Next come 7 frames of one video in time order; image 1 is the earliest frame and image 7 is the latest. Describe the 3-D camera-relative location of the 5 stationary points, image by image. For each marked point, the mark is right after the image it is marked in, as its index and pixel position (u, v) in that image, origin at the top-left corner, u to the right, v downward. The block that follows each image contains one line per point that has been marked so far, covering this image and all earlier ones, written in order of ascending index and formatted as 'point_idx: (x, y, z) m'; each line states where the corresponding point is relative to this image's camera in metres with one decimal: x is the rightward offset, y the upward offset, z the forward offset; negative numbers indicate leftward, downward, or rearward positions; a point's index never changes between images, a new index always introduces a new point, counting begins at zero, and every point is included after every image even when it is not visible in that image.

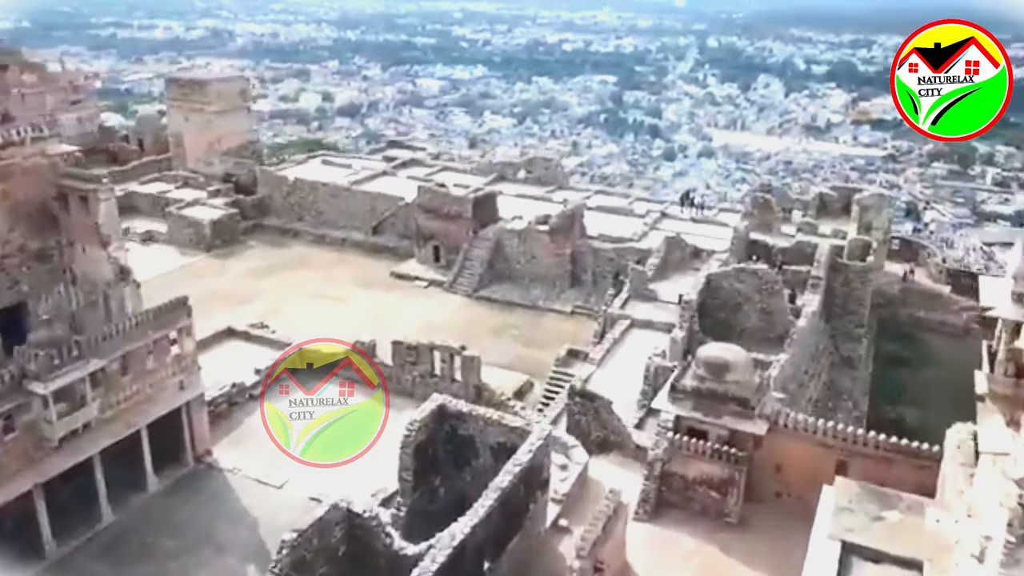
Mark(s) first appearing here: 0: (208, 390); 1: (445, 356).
0: (-6.5, -2.2, +16.3) m
1: (-1.5, -1.5, +16.9) m
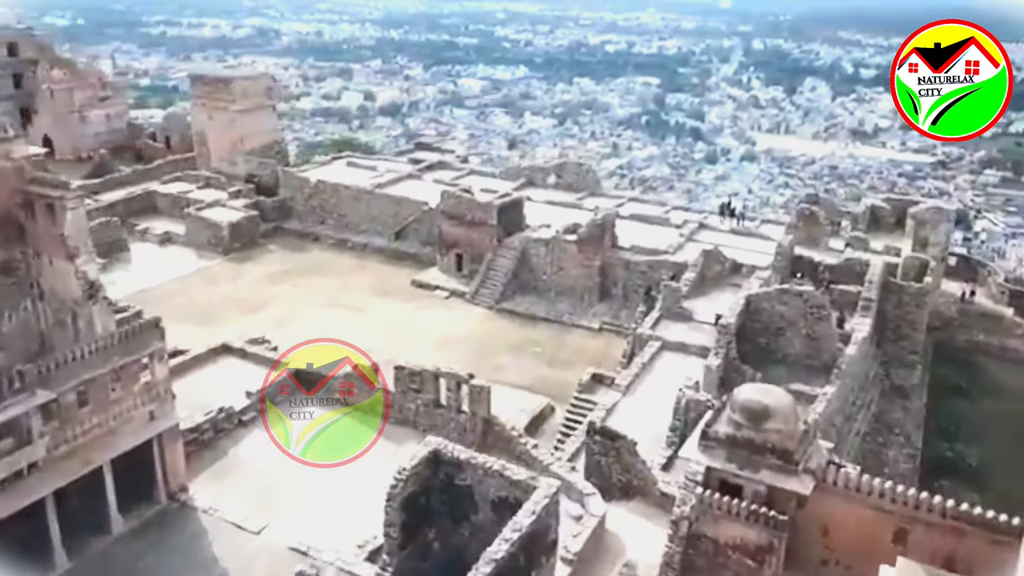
0: (-6.3, -2.5, +15.0) m
1: (-1.2, -2.0, +15.3) m
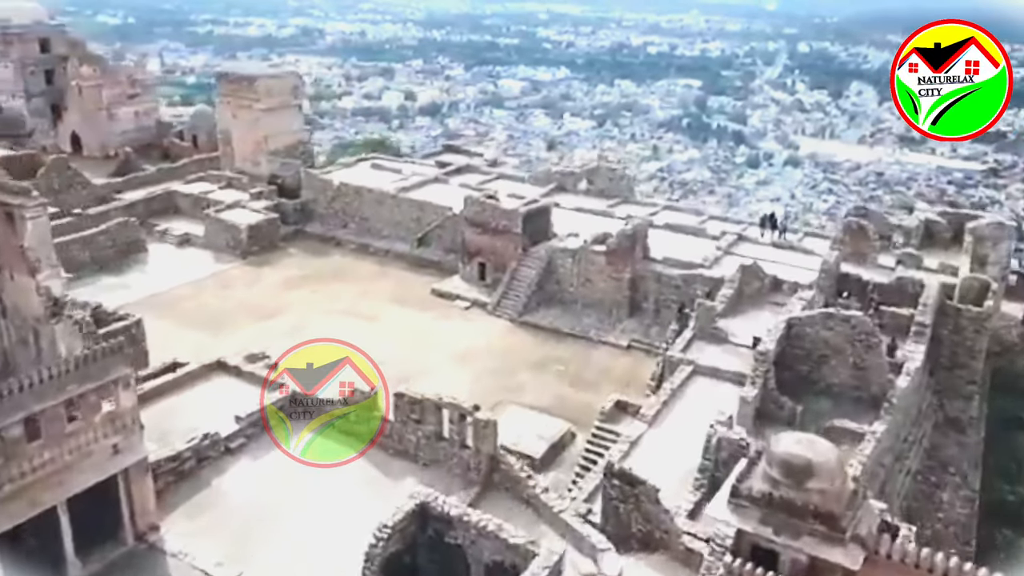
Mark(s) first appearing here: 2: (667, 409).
0: (-6.1, -2.8, +13.8) m
1: (-1.0, -2.3, +13.8) m
2: (+3.8, -3.0, +18.7) m
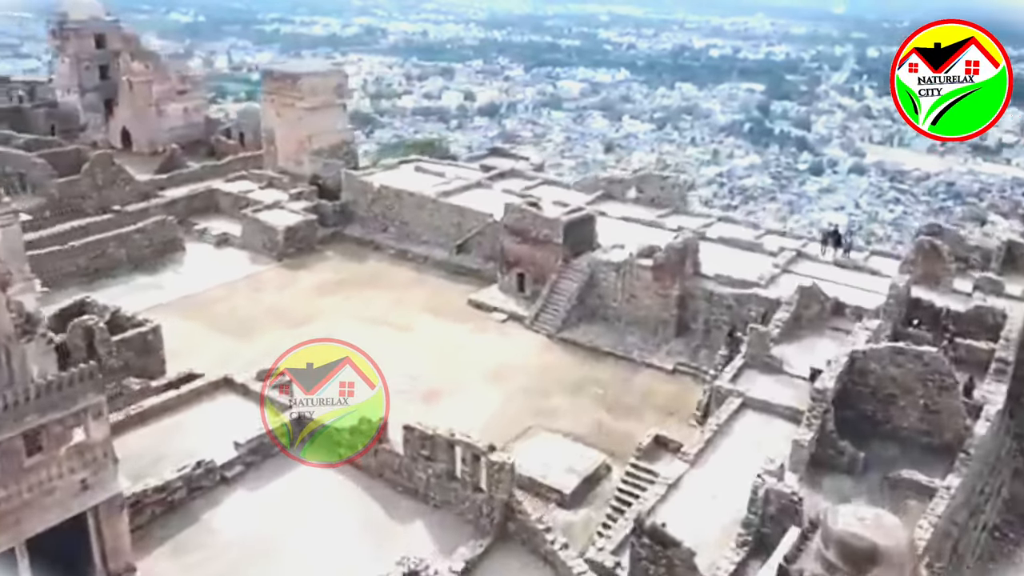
0: (-5.8, -3.0, +12.7) m
1: (-0.7, -2.7, +12.4) m
2: (+4.4, -3.5, +17.0) m
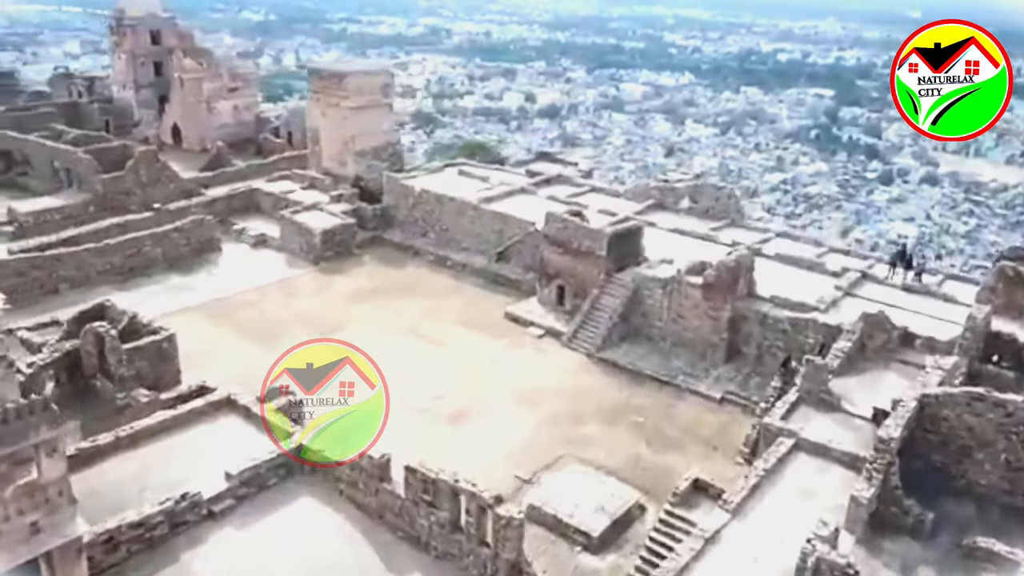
0: (-5.6, -3.3, +11.7) m
1: (-0.6, -3.2, +11.1) m
2: (+4.9, -4.1, +15.2) m
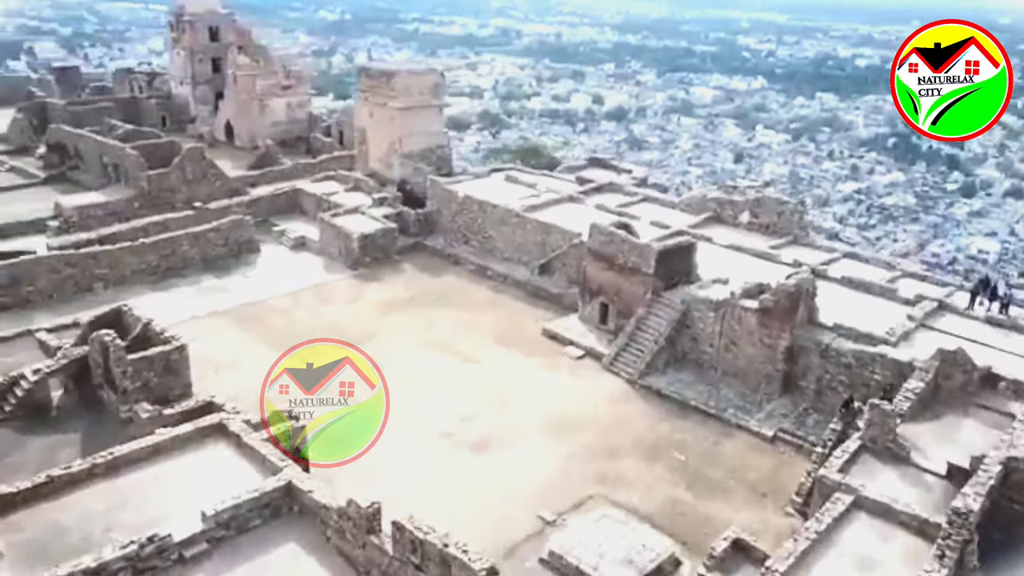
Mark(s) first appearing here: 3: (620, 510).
0: (-5.6, -3.5, +10.6) m
1: (-0.6, -3.6, +9.6) m
2: (+5.1, -4.8, +13.3) m
3: (+2.4, -4.9, +17.2) m
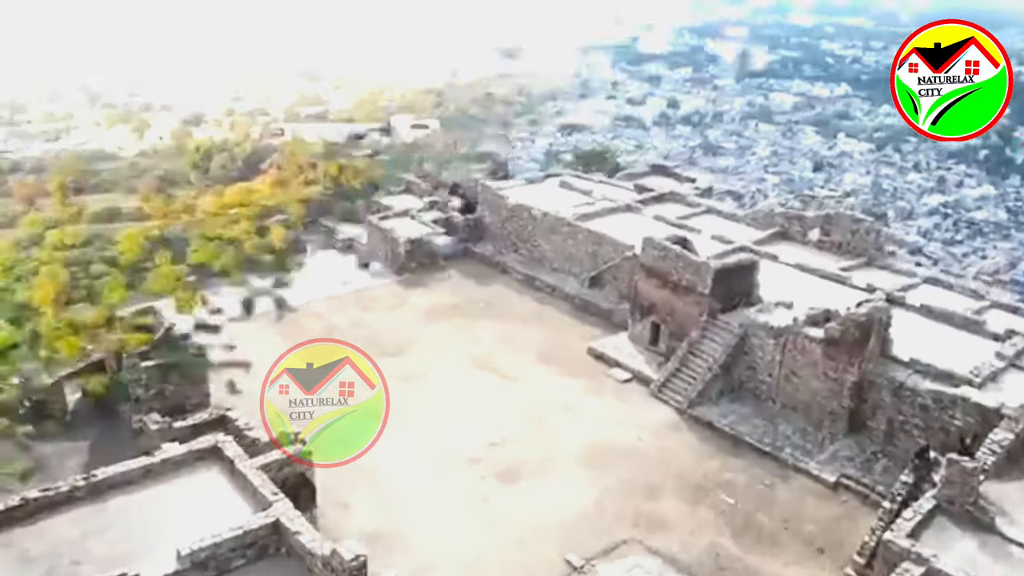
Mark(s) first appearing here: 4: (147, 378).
0: (-5.4, -3.9, +9.0) m
1: (-0.5, -4.2, +7.5) m
2: (+5.4, -5.6, +10.7) m
3: (+3.1, -5.6, +14.8) m
4: (-7.5, -2.0, +15.4) m
